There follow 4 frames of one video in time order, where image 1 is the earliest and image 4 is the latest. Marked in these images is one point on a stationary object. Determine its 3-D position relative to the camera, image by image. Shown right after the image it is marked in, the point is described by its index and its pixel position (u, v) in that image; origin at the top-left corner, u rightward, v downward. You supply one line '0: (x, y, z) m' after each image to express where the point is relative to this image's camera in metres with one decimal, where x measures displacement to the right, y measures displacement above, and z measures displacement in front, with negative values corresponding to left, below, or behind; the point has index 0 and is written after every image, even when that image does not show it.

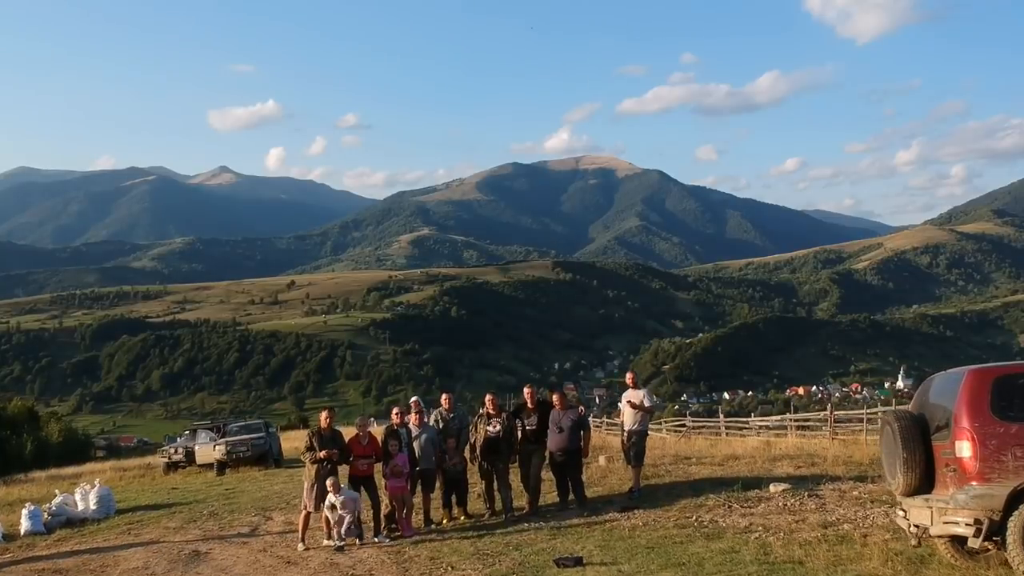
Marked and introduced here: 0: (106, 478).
0: (-7.3, -3.4, +15.0) m
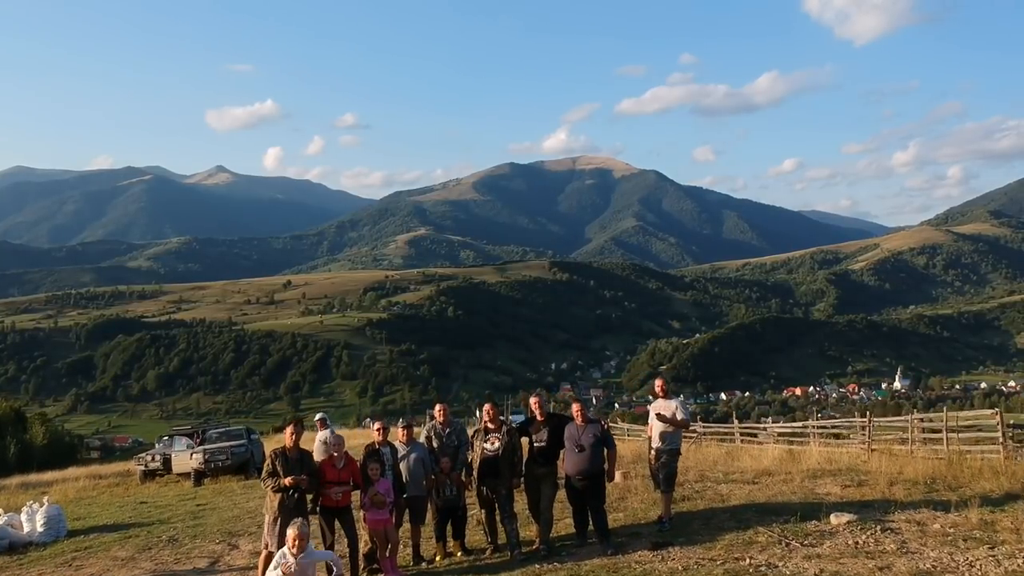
0: (-7.3, -3.3, +14.1) m
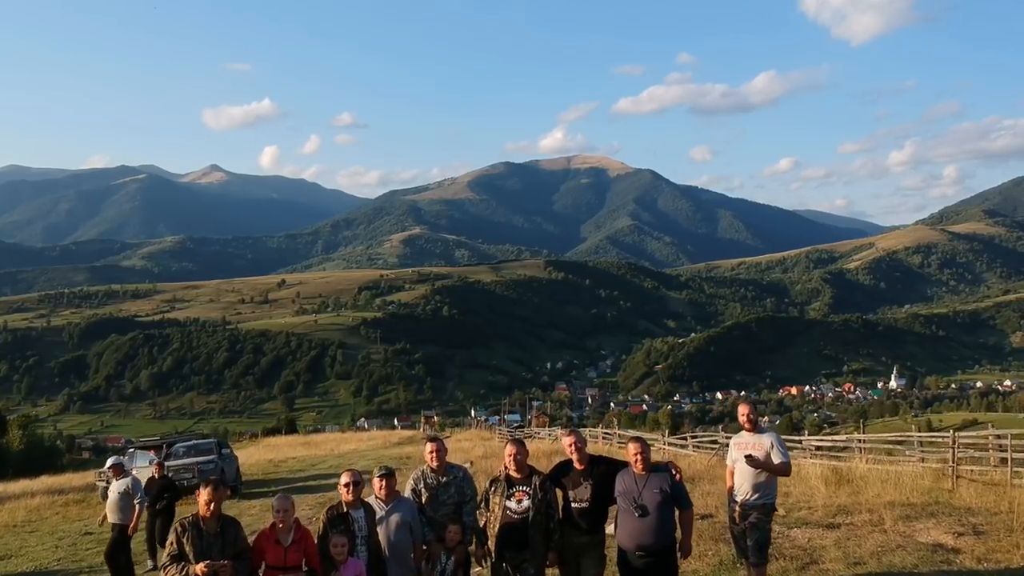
0: (-7.2, -3.3, +12.7) m
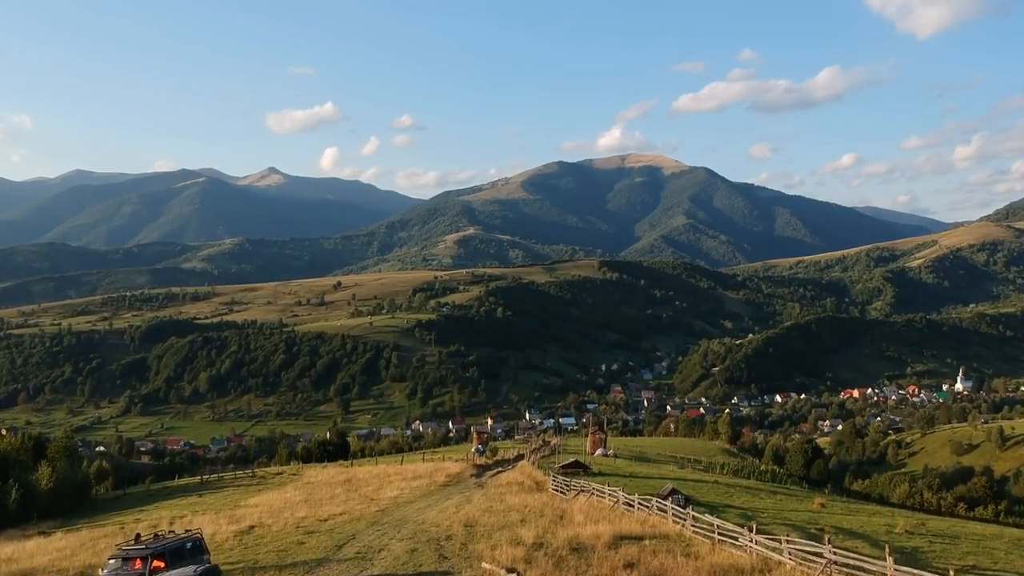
0: (-6.4, -4.2, +10.4) m
